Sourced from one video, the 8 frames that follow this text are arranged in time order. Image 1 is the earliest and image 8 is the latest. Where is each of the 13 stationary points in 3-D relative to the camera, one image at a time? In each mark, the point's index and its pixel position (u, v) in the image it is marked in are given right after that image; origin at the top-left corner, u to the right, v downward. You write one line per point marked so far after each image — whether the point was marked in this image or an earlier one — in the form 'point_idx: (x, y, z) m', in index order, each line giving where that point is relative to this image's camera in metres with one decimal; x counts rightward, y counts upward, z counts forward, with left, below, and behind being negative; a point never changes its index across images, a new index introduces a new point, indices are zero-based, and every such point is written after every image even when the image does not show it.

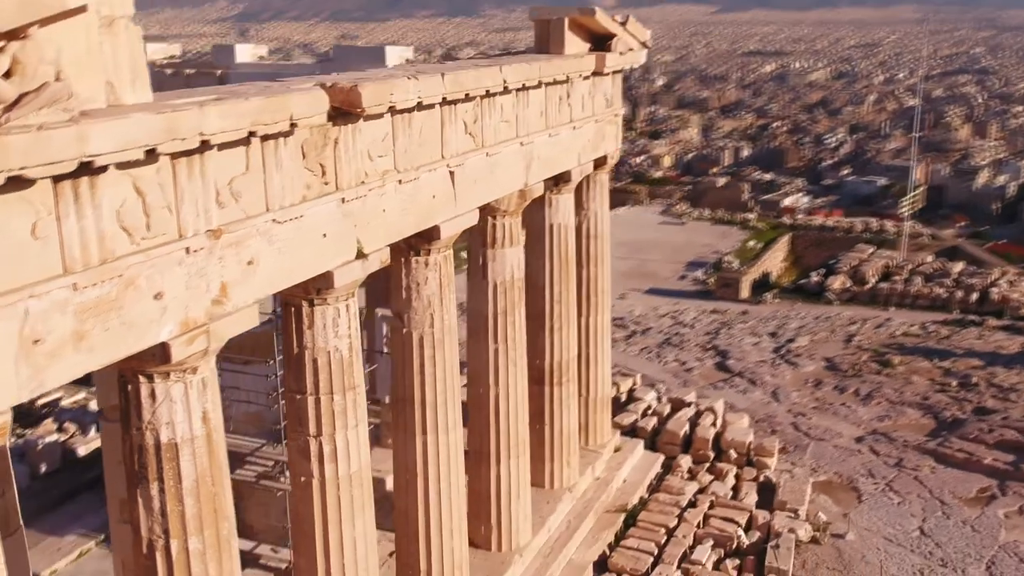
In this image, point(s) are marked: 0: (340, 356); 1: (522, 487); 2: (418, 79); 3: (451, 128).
0: (-1.5, -0.6, +8.7) m
1: (+0.1, -2.6, +13.0) m
2: (-0.9, +1.8, +8.7) m
3: (-0.6, +1.6, +10.0) m
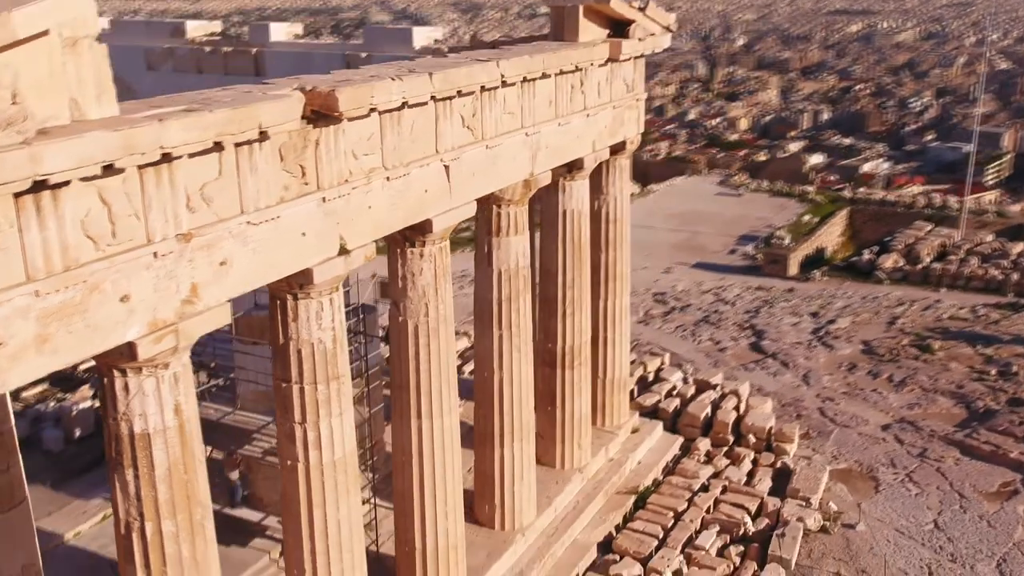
0: (-1.7, -0.5, +9.0) m
1: (+0.2, -2.4, +13.3) m
2: (-1.0, +1.8, +8.9) m
3: (-0.6, +1.7, +10.2) m
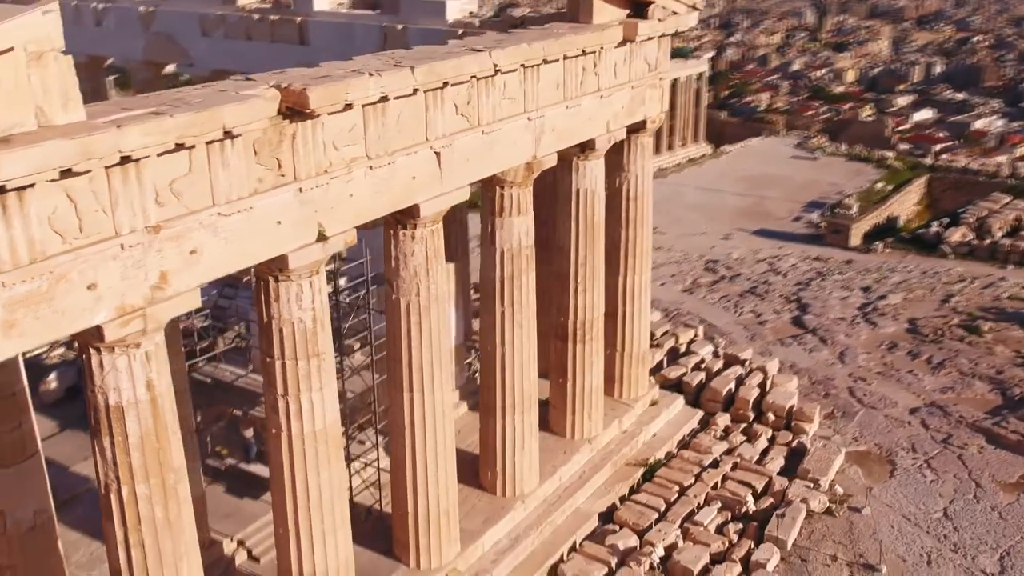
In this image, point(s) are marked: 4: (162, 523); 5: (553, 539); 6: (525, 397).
0: (-2.0, -0.4, +9.6) m
1: (+0.2, -2.1, +13.8) m
2: (-1.3, +2.0, +9.4) m
3: (-0.8, +1.9, +10.6) m
4: (-2.9, -2.0, +8.5) m
5: (+0.6, -3.5, +13.9) m
6: (+0.2, -1.5, +13.6) m
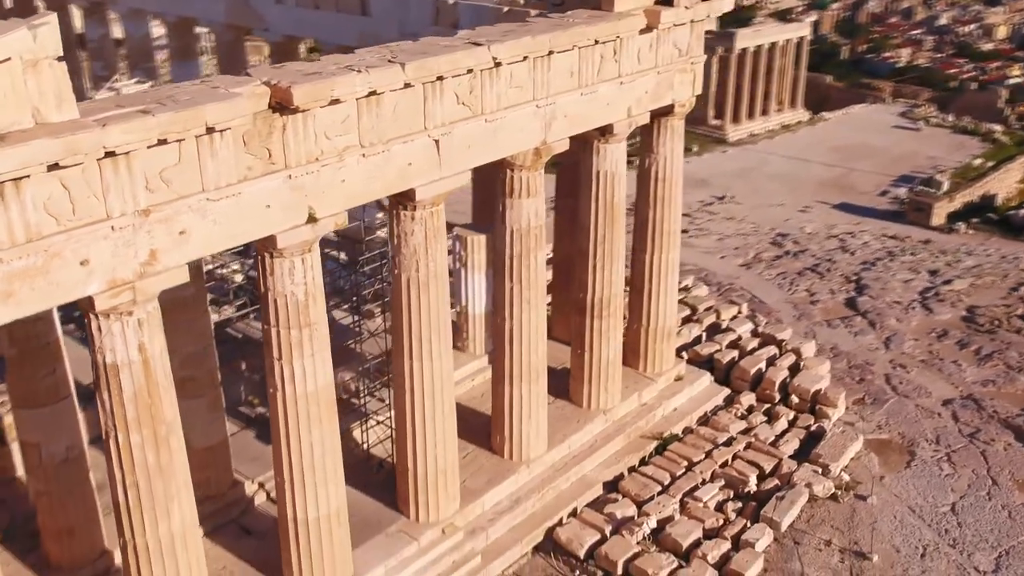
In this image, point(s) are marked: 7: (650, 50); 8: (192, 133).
0: (-2.3, -0.1, +10.6) m
1: (+0.3, -1.7, +14.6) m
2: (-1.5, +2.2, +10.1) m
3: (-0.8, +2.1, +11.3) m
4: (-3.4, -1.7, +9.6) m
5: (+0.6, -3.1, +14.7) m
6: (+0.3, -1.1, +14.3) m
7: (+2.0, +3.4, +14.4) m
8: (-2.8, +1.3, +8.7) m
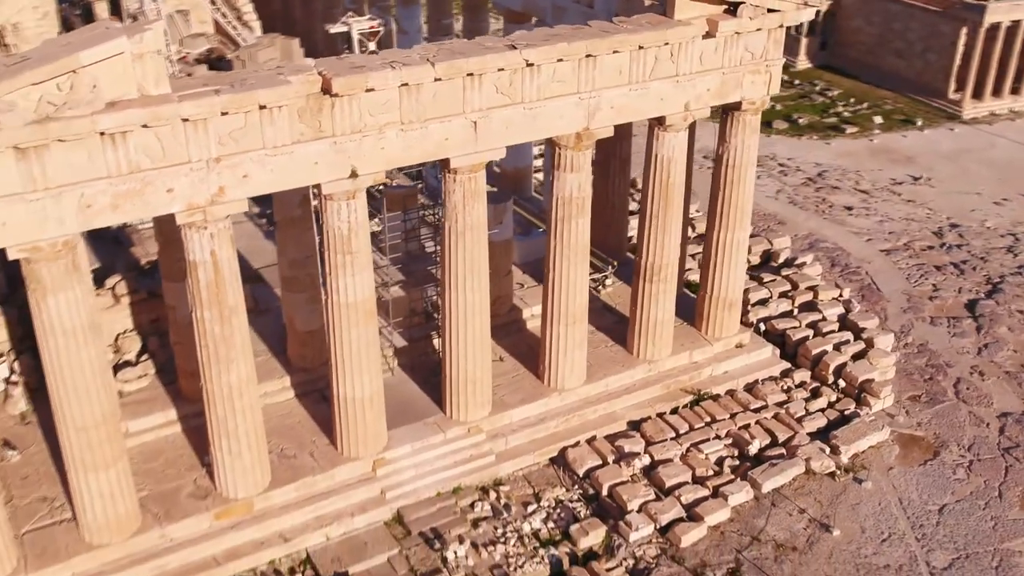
0: (-2.4, +0.8, +14.1) m
1: (+1.0, -1.0, +17.3) m
2: (-1.5, +2.9, +13.2) m
3: (-0.5, +2.8, +14.1) m
4: (-4.0, -0.7, +13.7) m
5: (+1.1, -2.4, +17.5) m
6: (+1.0, -0.4, +17.0) m
7: (+3.3, +3.8, +16.2) m
8: (-3.2, +2.2, +12.3) m
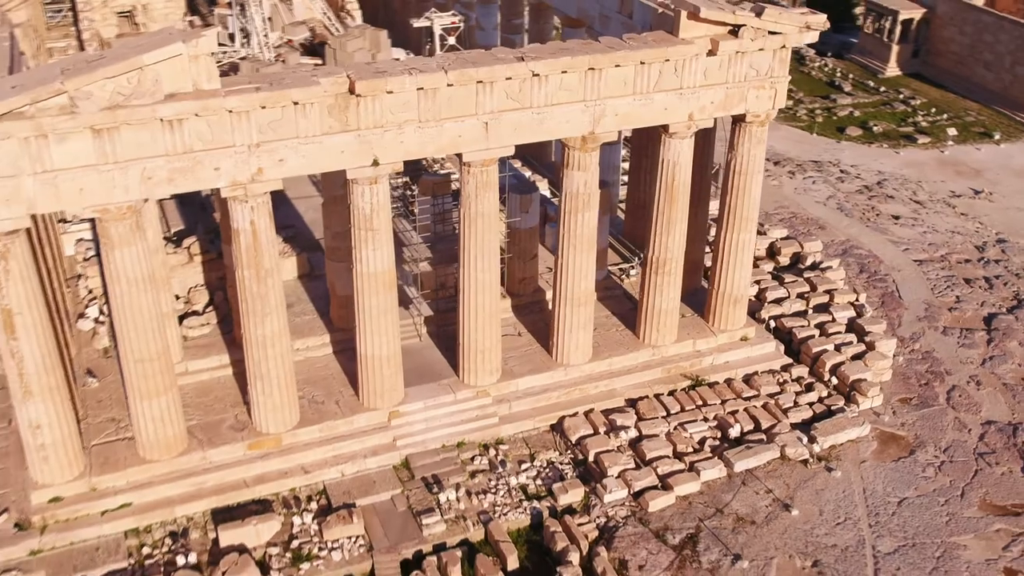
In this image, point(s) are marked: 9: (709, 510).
0: (-2.4, +1.2, +16.4) m
1: (+1.2, -0.8, +19.2) m
2: (-1.5, +3.2, +15.4) m
3: (-0.4, +3.1, +16.2) m
4: (-4.1, -0.1, +16.2) m
5: (+1.3, -2.2, +19.5) m
6: (+1.2, -0.2, +18.9) m
7: (+3.7, +3.9, +17.8) m
8: (-3.4, +2.7, +14.7) m
9: (+3.4, -3.8, +17.2) m
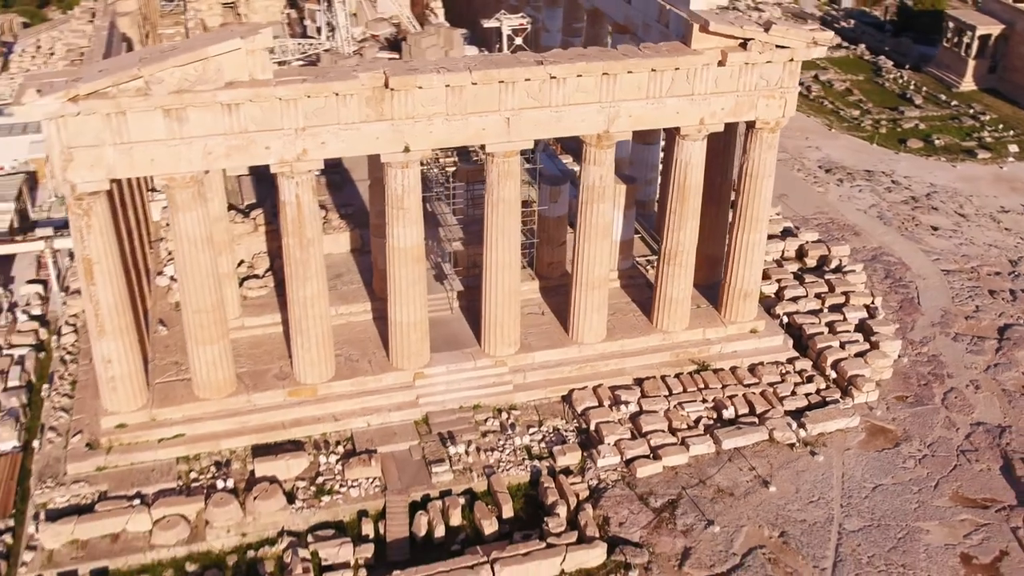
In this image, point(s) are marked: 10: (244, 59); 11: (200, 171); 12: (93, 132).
0: (-2.1, +1.8, +18.6) m
1: (+1.6, -0.5, +21.1) m
2: (-1.2, +3.7, +17.4) m
3: (-0.1, +3.5, +18.2) m
4: (-3.9, +0.5, +18.6) m
5: (+1.6, -1.9, +21.3) m
6: (+1.6, +0.1, +20.8) m
7: (+4.2, +4.0, +19.4) m
8: (-3.2, +3.3, +17.0) m
9: (+3.4, -3.6, +18.9) m
10: (-4.4, +3.8, +16.6) m
11: (-5.3, +2.0, +17.2) m
12: (-6.8, +2.5, +16.3) m
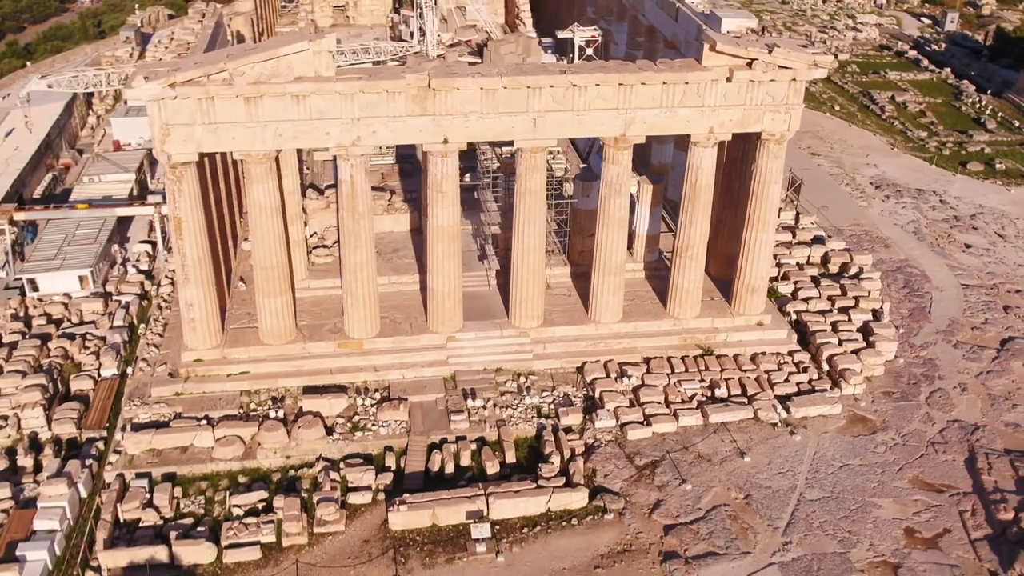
0: (-1.6, +2.4, +21.7) m
1: (+2.2, -0.1, +23.7) m
2: (-0.7, +4.3, +20.4) m
3: (+0.5, +4.0, +21.0) m
4: (-3.5, +1.3, +21.9) m
5: (+2.1, -1.5, +23.9) m
6: (+2.2, +0.5, +23.4) m
7: (+4.9, +4.2, +21.8) m
8: (-2.7, +4.0, +20.2) m
9: (+3.5, -3.4, +21.4) m
10: (-4.0, +4.6, +20.0) m
11: (-4.9, +2.8, +20.7) m
12: (-6.5, +3.5, +19.9) m
